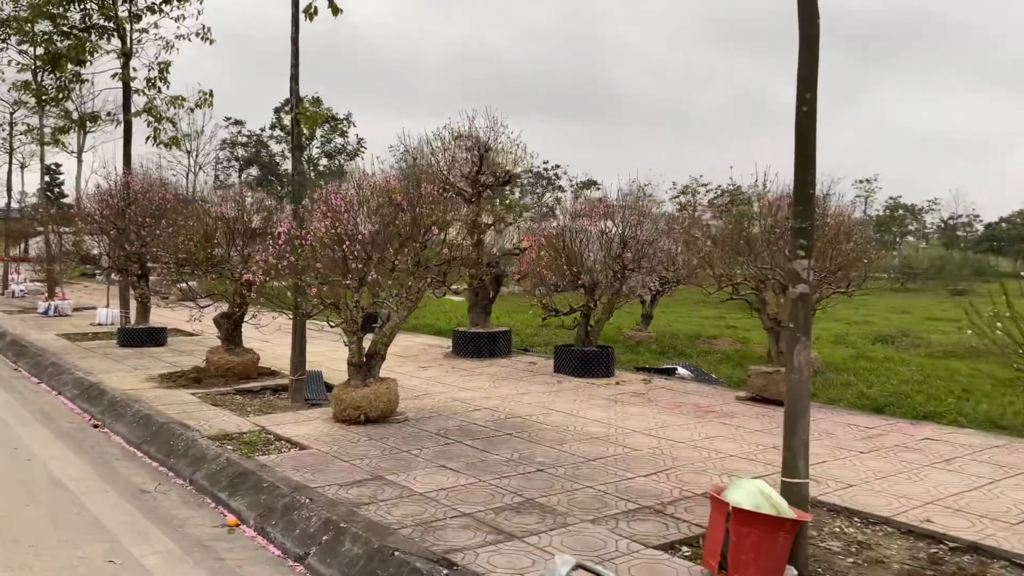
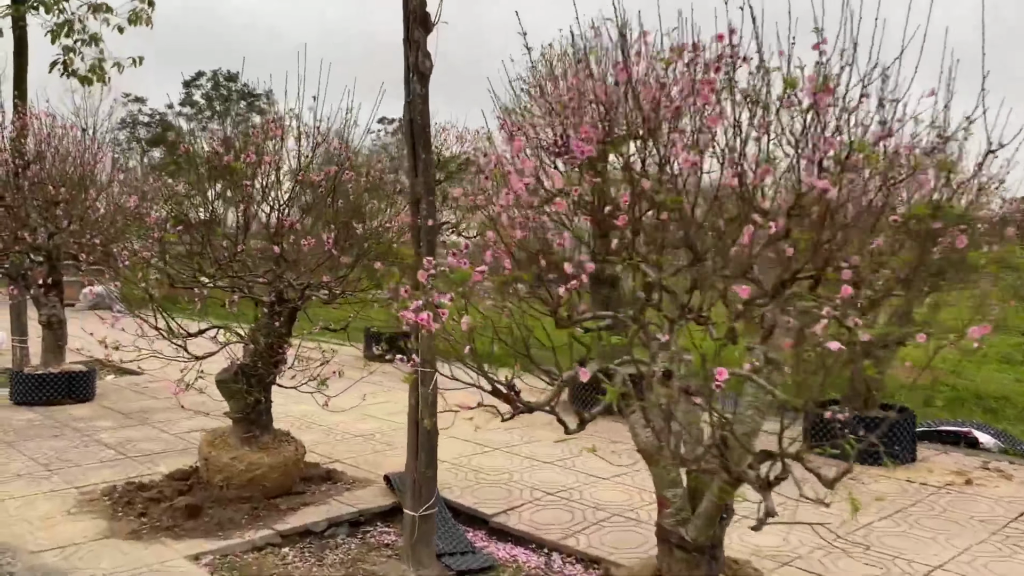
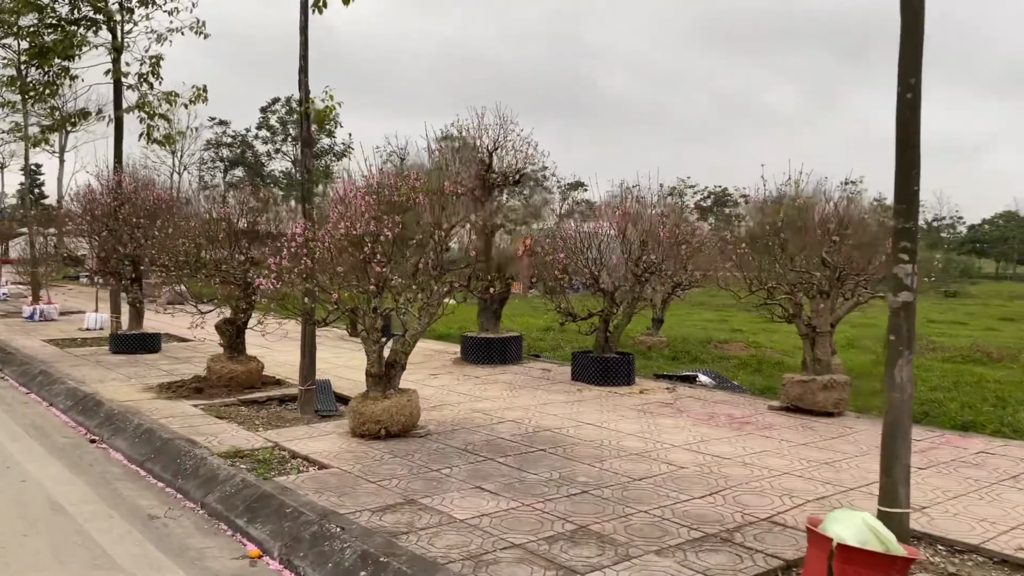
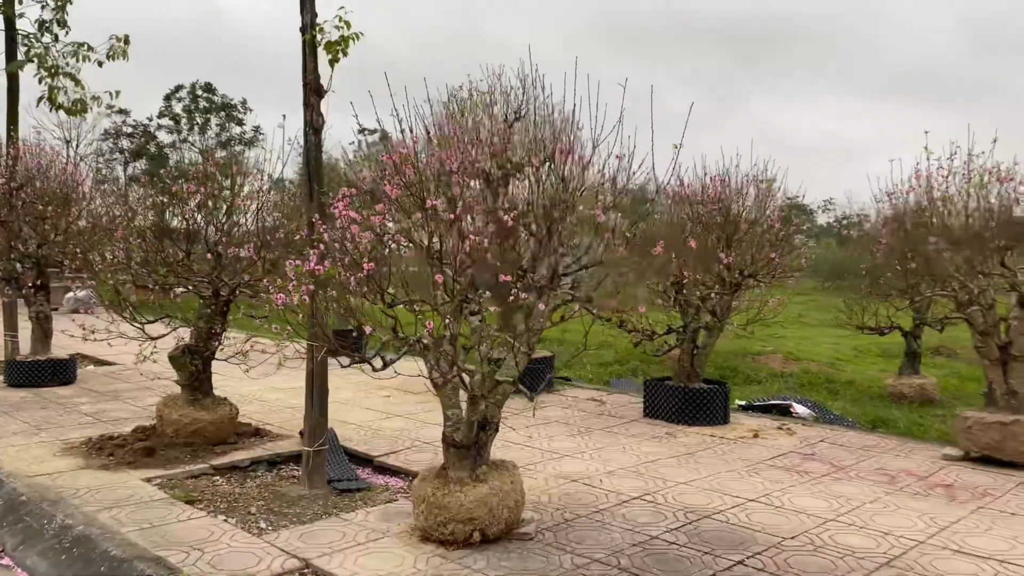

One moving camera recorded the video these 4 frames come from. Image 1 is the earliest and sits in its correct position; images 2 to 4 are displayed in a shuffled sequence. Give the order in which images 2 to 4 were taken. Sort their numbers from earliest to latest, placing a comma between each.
3, 4, 2
